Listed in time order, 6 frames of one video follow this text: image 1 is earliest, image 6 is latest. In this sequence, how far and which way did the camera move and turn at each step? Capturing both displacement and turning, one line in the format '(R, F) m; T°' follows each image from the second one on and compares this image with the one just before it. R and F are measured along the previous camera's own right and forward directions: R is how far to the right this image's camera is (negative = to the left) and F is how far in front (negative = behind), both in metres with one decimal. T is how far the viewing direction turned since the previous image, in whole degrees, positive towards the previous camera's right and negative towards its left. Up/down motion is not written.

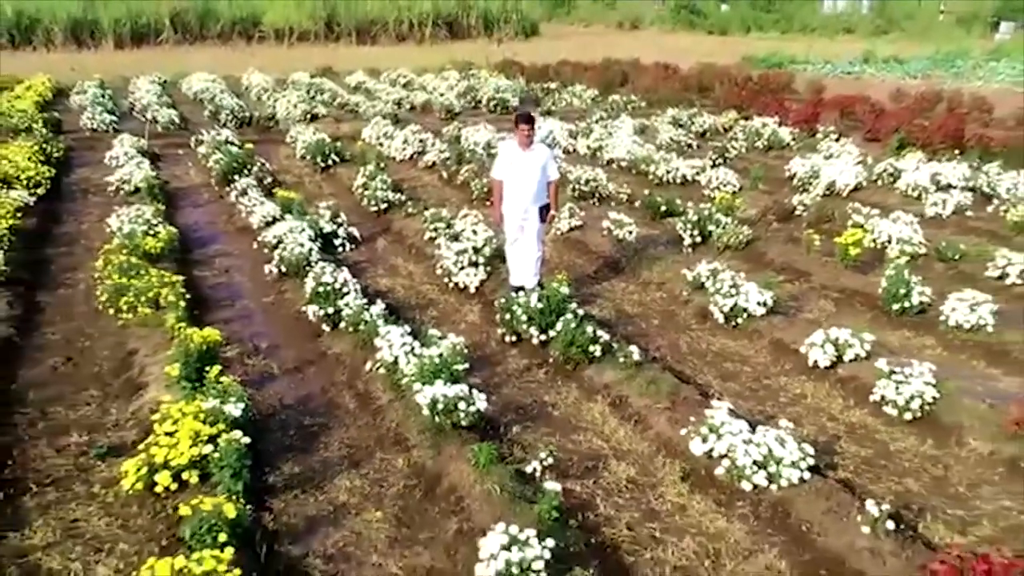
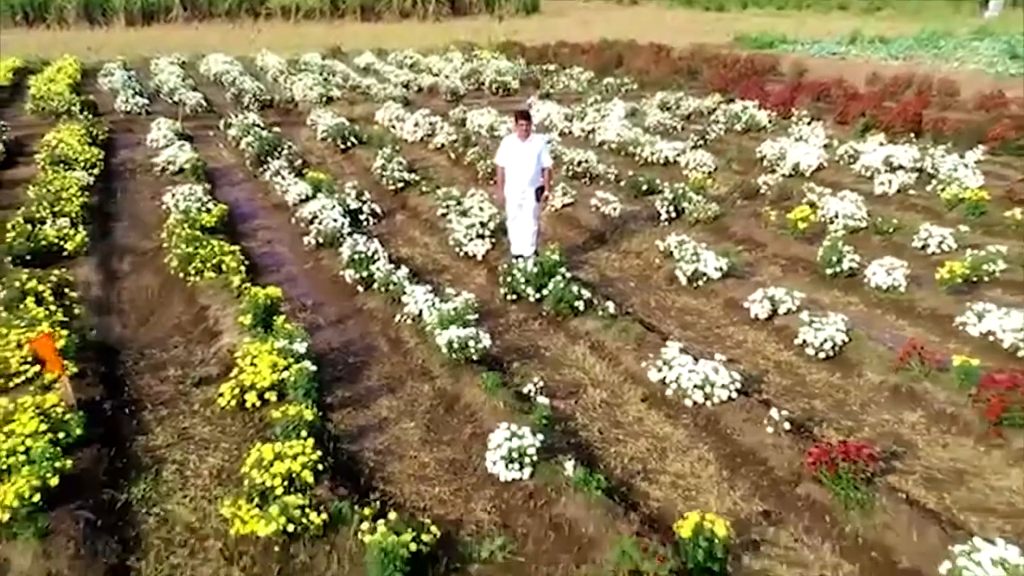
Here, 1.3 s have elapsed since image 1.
(0.0, -1.7) m; 0°
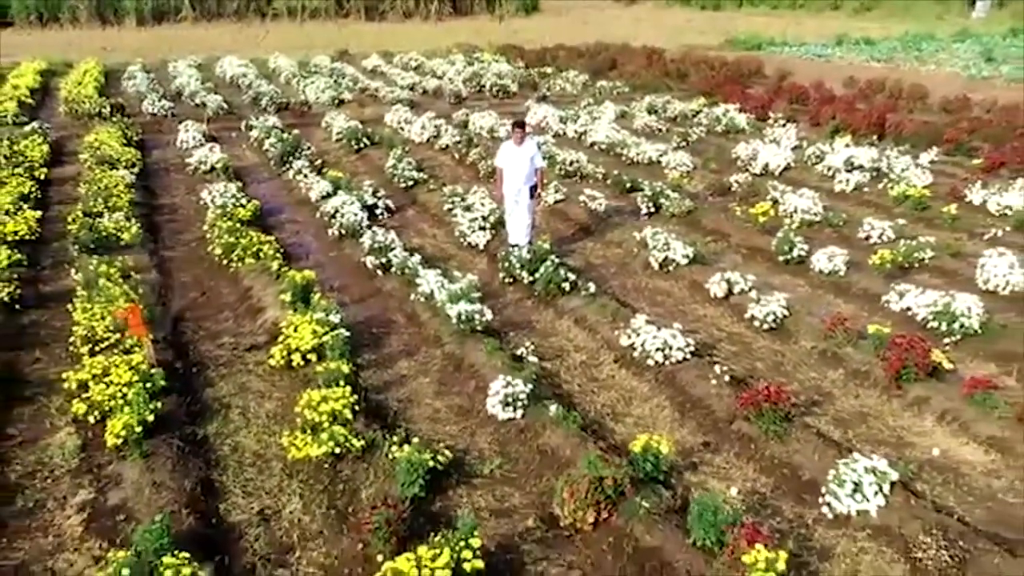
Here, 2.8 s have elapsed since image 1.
(0.0, -1.6) m; 0°
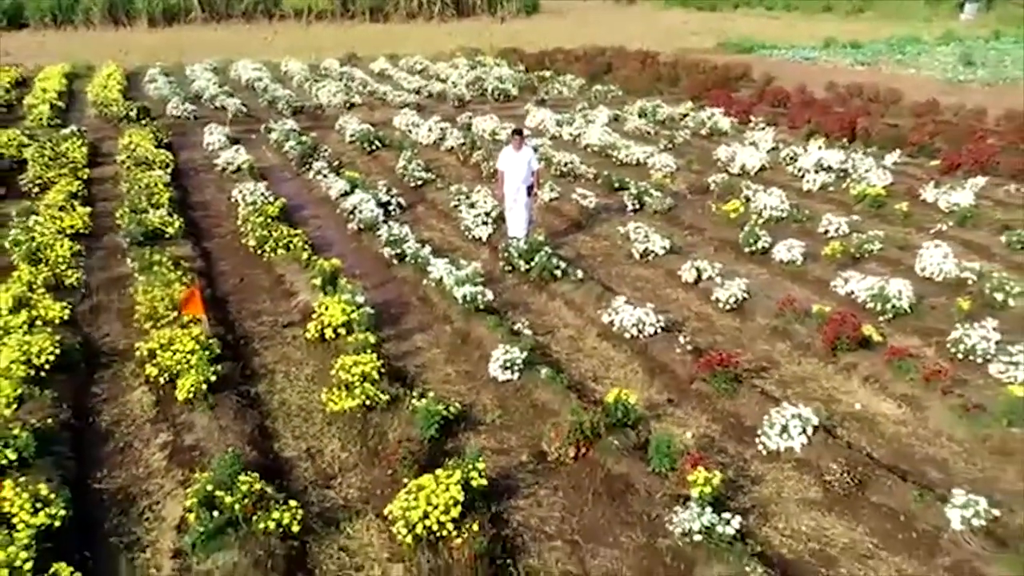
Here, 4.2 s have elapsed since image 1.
(0.0, -1.6) m; 0°
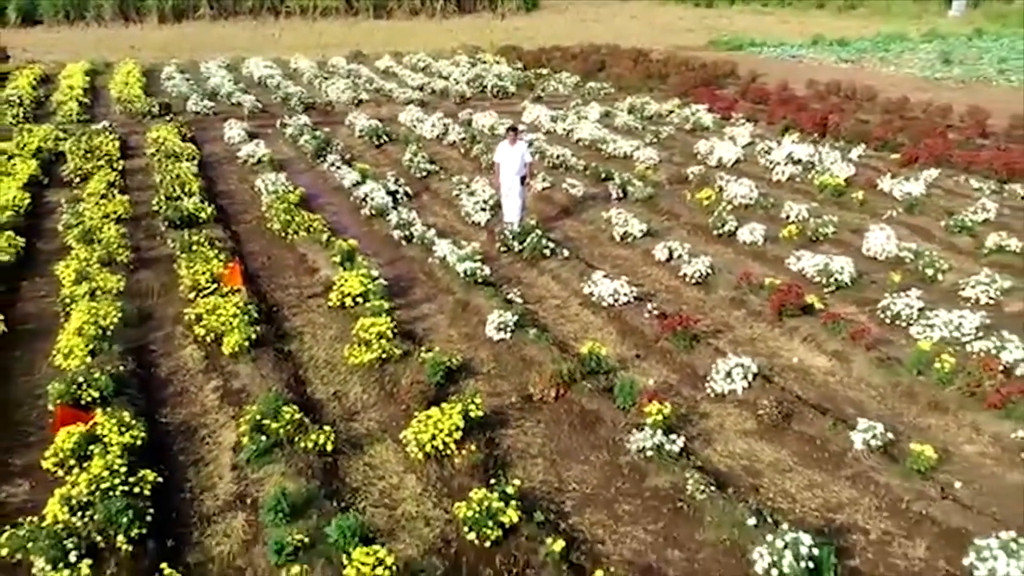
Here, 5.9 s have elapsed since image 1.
(+0.1, -1.7) m; 0°
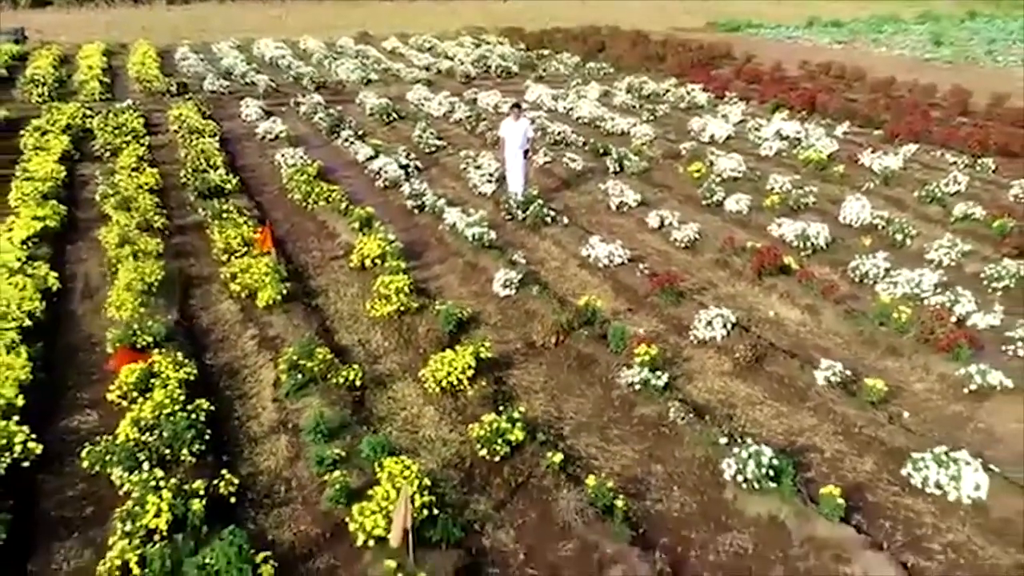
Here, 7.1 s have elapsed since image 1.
(0.0, -1.2) m; 0°
